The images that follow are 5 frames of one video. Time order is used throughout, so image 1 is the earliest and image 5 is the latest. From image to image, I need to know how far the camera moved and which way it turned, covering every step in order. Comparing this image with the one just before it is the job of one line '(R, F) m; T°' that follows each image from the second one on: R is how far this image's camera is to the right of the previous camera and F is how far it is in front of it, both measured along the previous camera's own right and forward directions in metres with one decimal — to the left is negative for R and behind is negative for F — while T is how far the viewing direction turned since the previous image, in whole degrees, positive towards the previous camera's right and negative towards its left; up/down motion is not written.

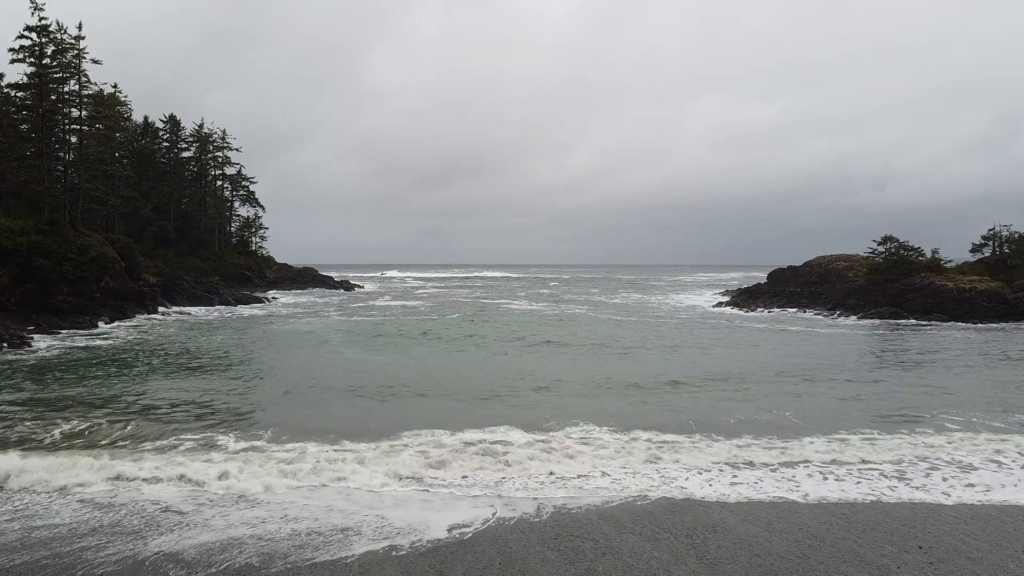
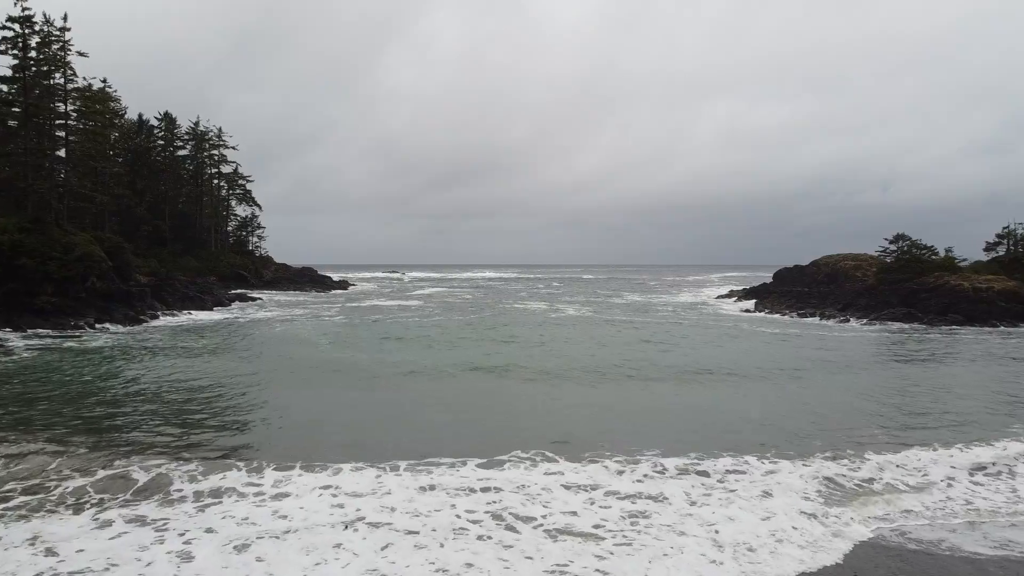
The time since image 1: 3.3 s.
(0.0, +1.0) m; 0°
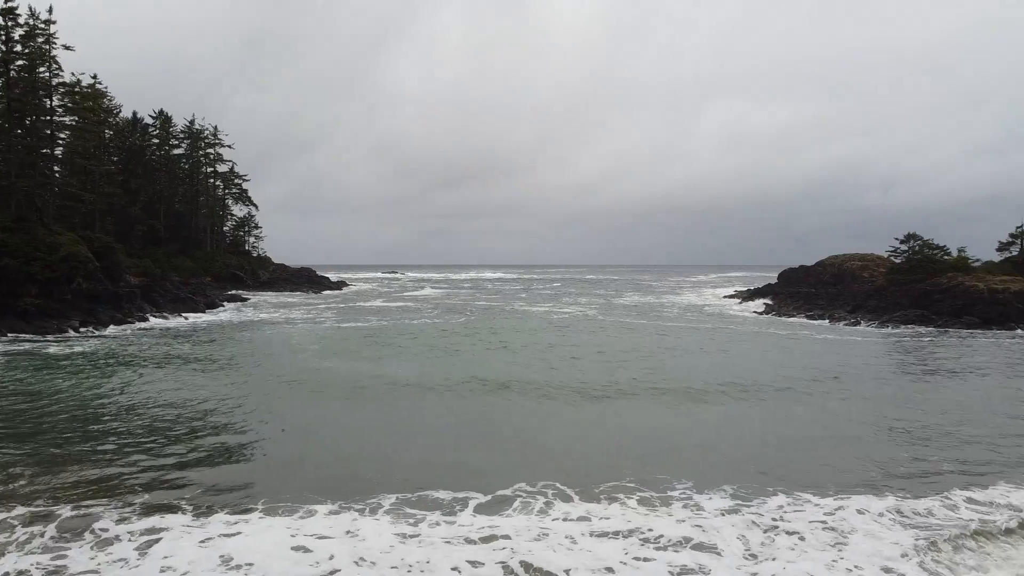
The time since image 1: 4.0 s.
(0.0, +0.9) m; 0°
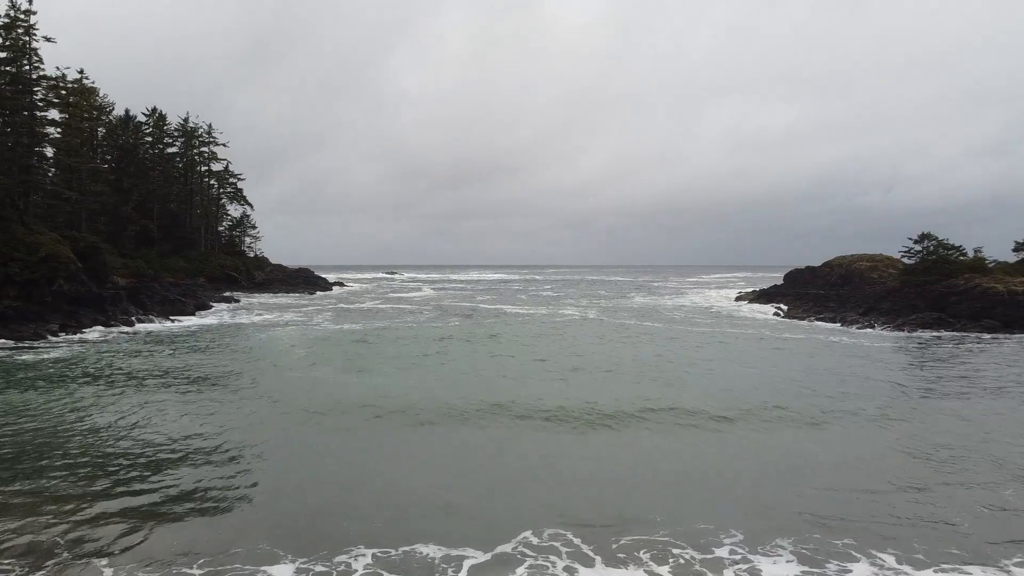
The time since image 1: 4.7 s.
(0.0, +1.1) m; 0°
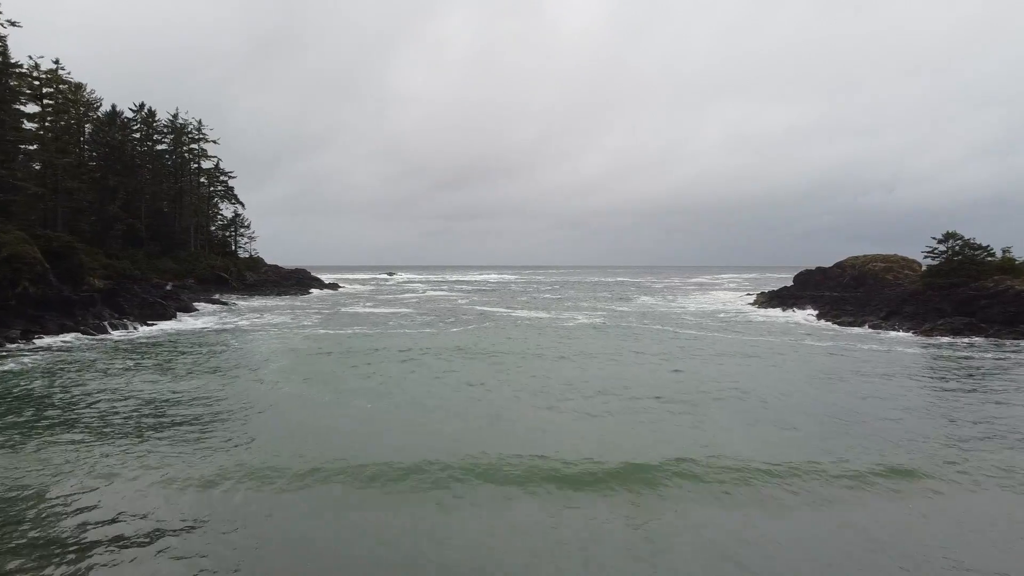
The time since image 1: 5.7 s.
(0.0, +1.8) m; 0°
